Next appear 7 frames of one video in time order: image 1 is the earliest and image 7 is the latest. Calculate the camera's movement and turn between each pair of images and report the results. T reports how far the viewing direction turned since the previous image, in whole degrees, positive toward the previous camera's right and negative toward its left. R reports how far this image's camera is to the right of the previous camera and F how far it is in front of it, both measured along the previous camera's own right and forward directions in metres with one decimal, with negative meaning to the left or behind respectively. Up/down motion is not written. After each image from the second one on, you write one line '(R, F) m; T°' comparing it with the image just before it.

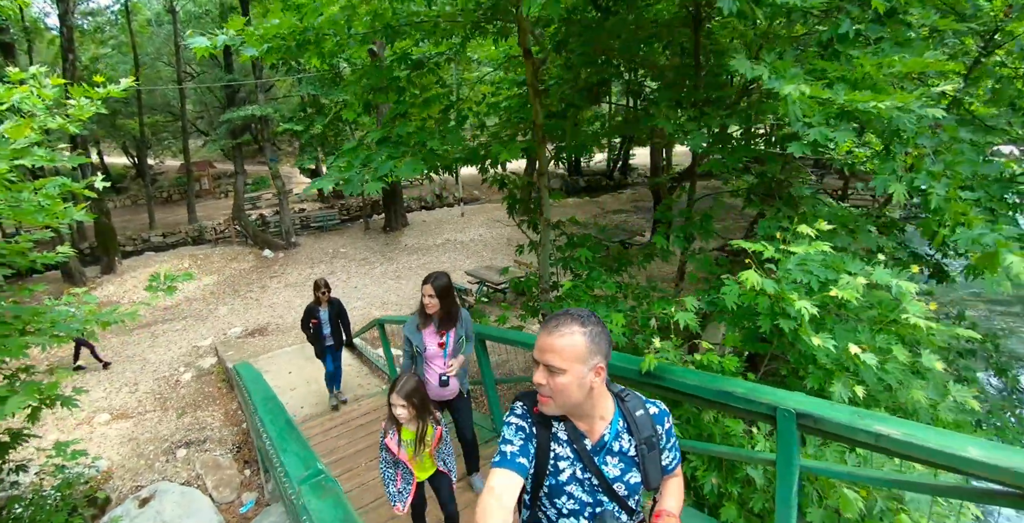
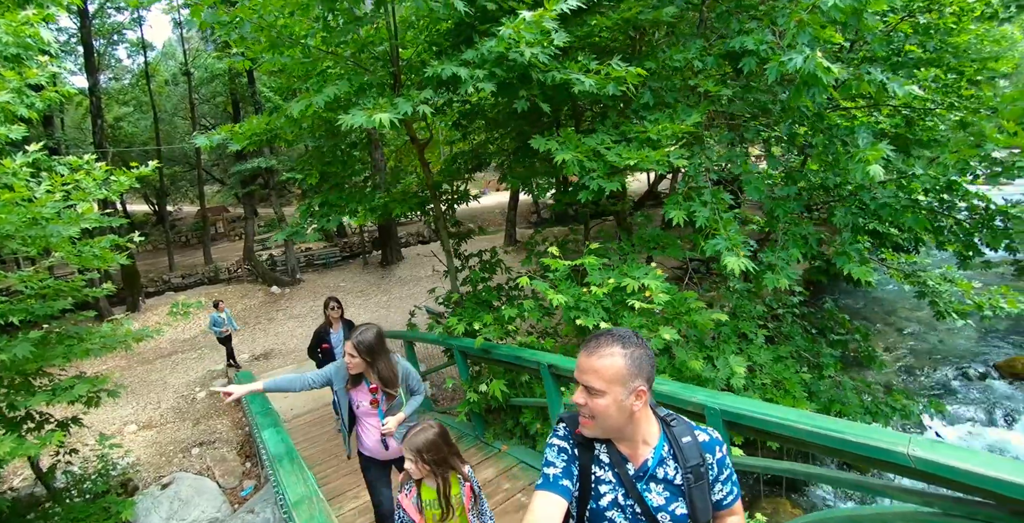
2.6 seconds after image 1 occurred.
(+0.9, -1.2) m; -1°
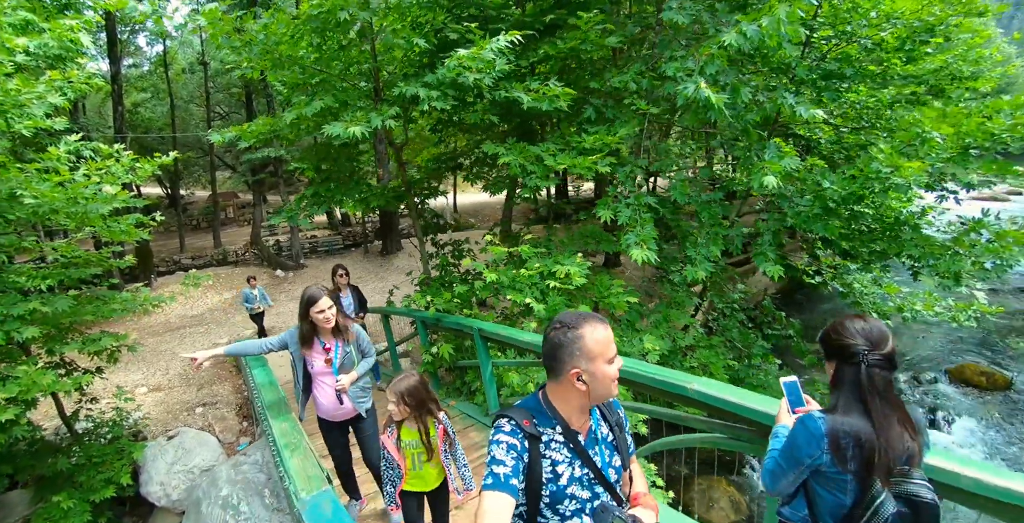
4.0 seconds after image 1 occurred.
(+0.5, -0.7) m; -1°
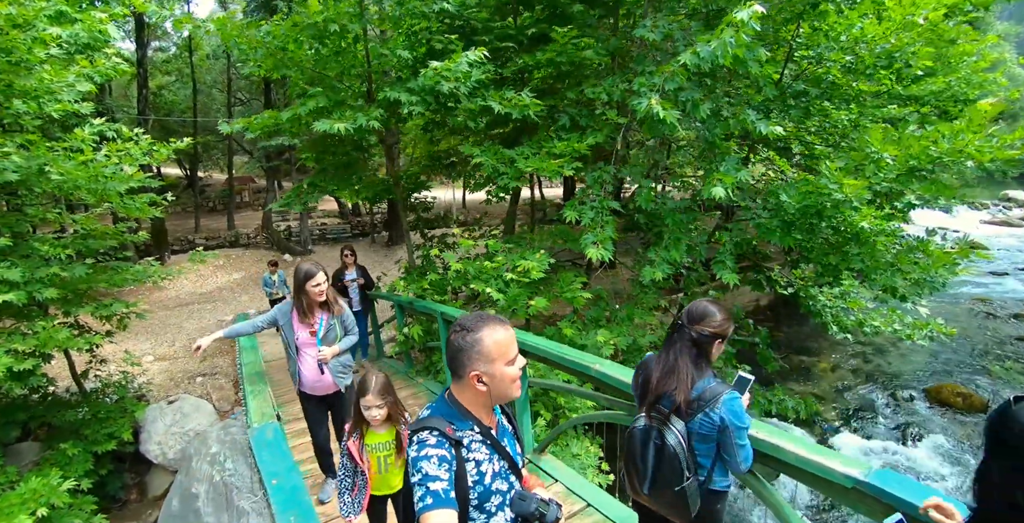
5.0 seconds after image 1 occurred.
(+0.4, -0.4) m; -1°
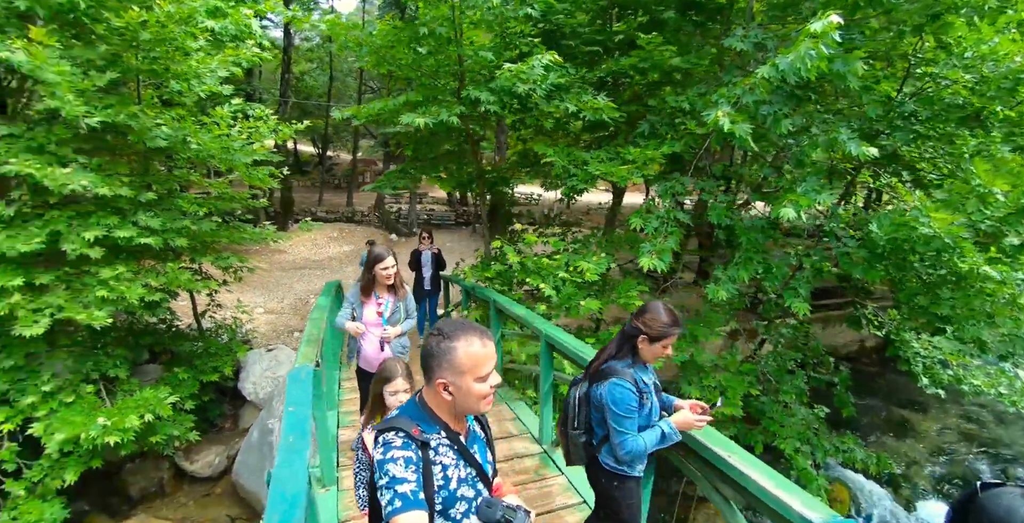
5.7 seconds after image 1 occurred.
(+0.4, -0.1) m; -11°
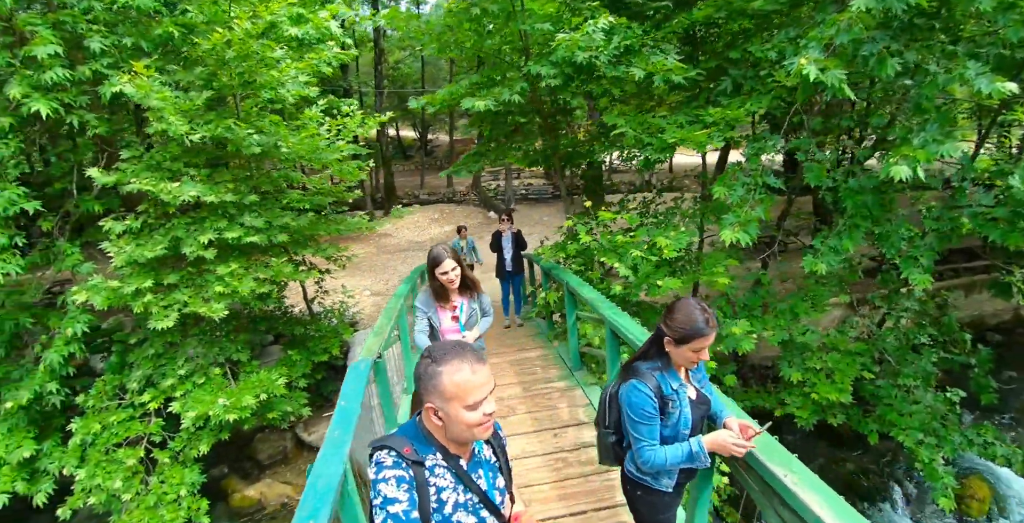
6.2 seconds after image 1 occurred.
(+0.3, +0.1) m; -12°
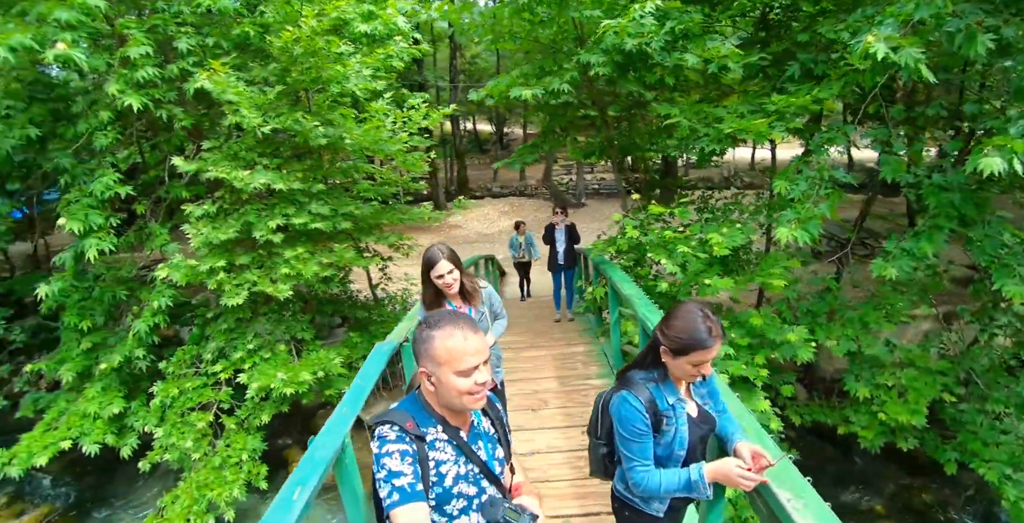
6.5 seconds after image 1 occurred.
(+0.2, +0.1) m; -8°
